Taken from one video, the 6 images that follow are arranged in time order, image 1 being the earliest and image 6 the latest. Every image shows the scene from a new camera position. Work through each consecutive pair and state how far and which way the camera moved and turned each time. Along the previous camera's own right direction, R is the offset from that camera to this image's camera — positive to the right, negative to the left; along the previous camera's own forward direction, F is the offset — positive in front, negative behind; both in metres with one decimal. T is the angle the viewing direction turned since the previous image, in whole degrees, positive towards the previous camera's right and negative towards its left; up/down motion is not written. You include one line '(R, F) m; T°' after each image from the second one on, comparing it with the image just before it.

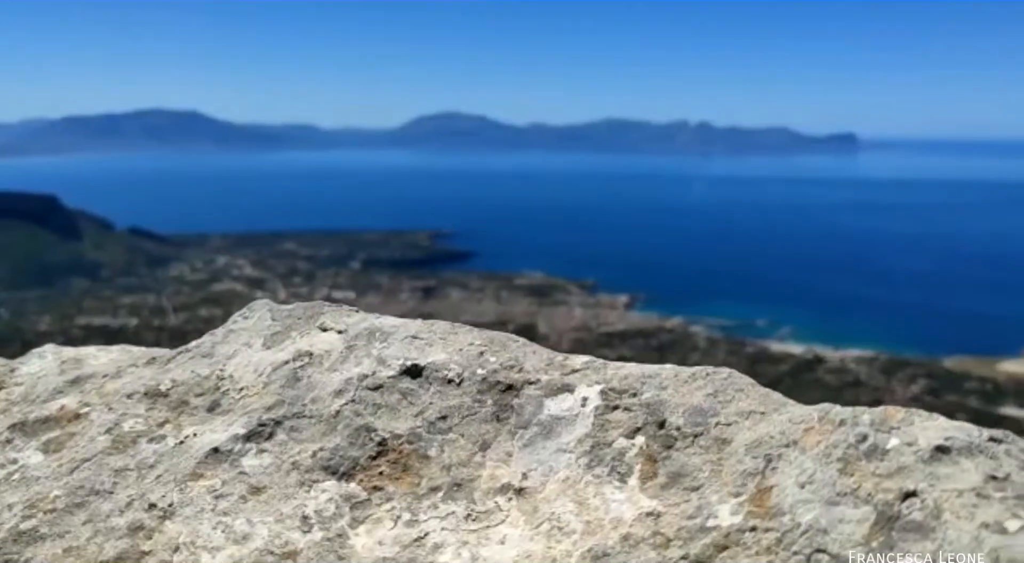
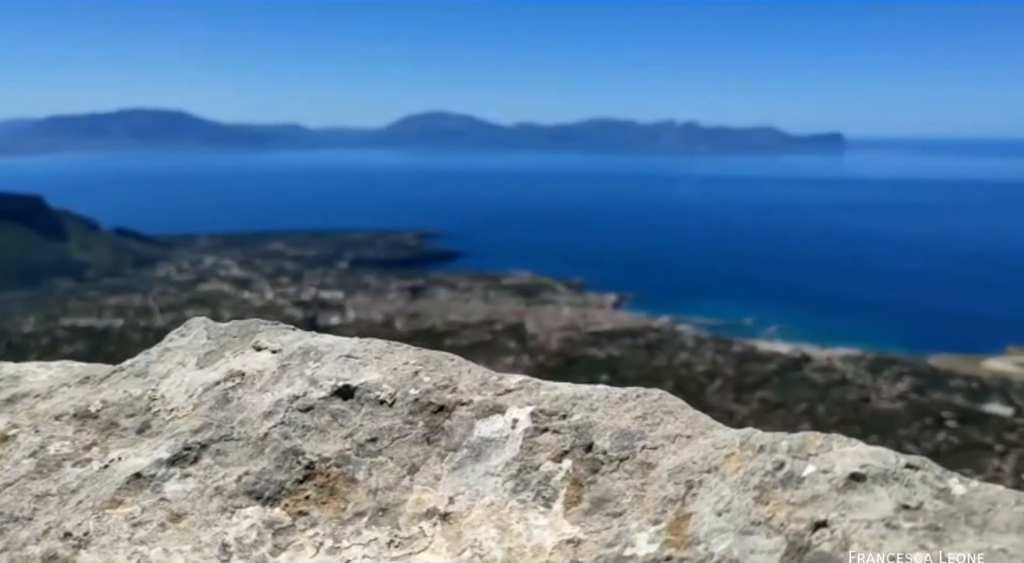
(+0.1, 0.0) m; +1°
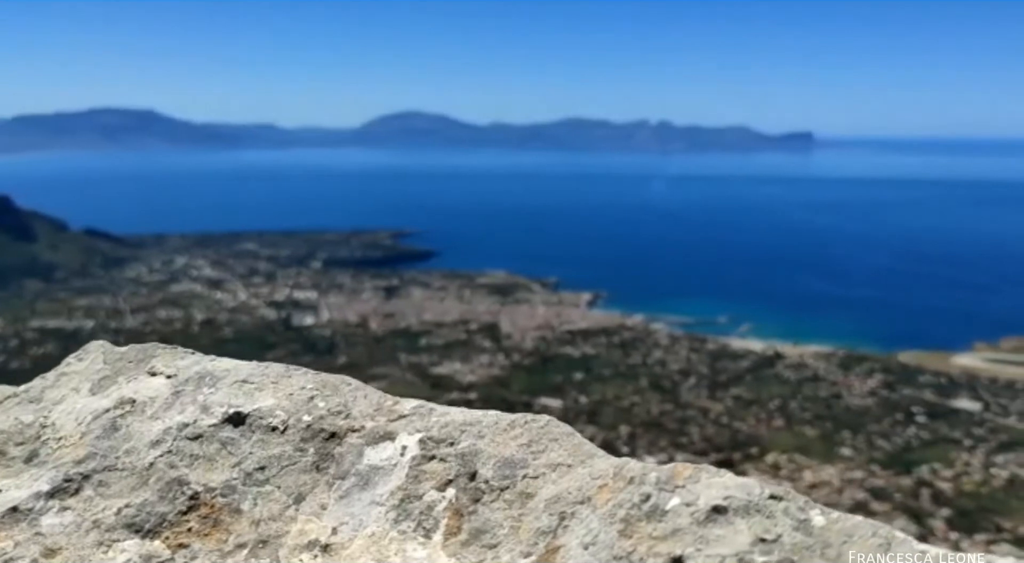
(+0.1, 0.0) m; +2°
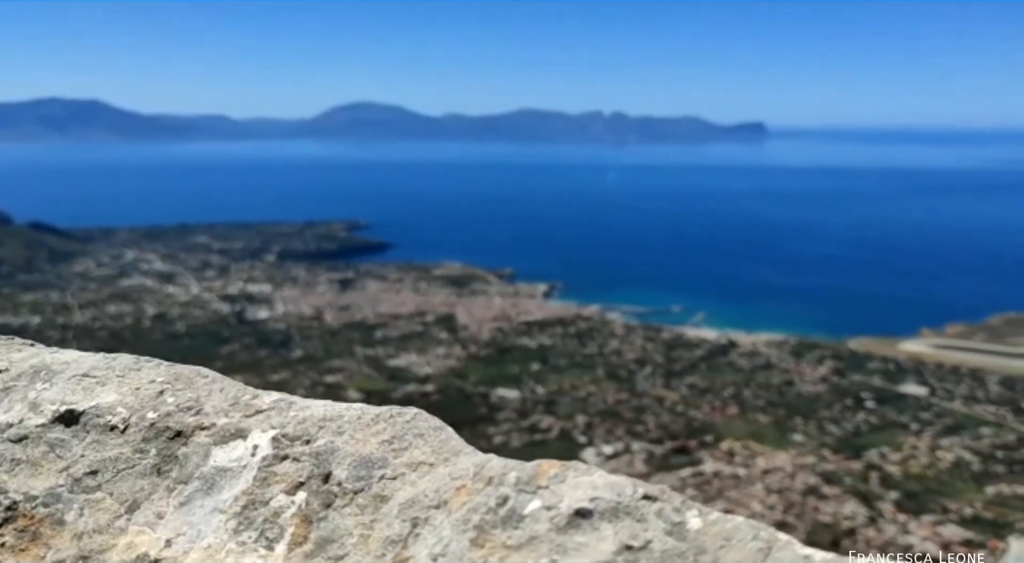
(0.0, 0.0) m; +3°
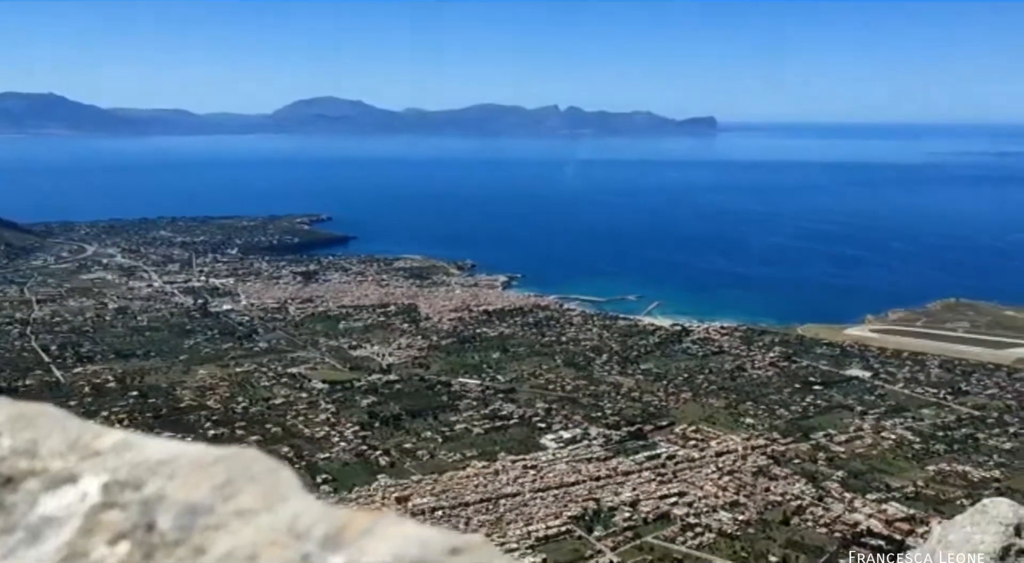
(+0.6, -5.8) m; +2°
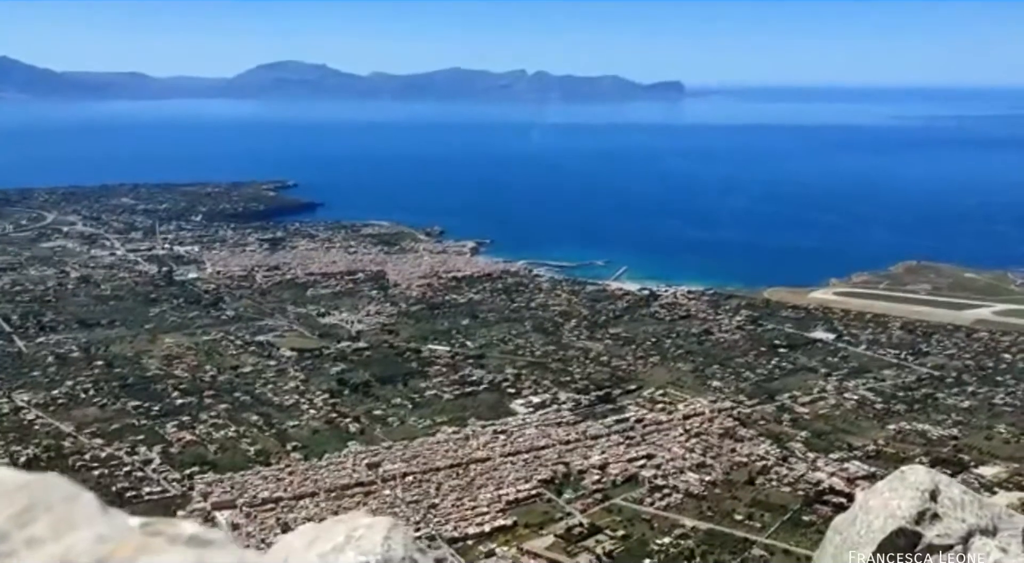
(0.0, 0.0) m; +2°
